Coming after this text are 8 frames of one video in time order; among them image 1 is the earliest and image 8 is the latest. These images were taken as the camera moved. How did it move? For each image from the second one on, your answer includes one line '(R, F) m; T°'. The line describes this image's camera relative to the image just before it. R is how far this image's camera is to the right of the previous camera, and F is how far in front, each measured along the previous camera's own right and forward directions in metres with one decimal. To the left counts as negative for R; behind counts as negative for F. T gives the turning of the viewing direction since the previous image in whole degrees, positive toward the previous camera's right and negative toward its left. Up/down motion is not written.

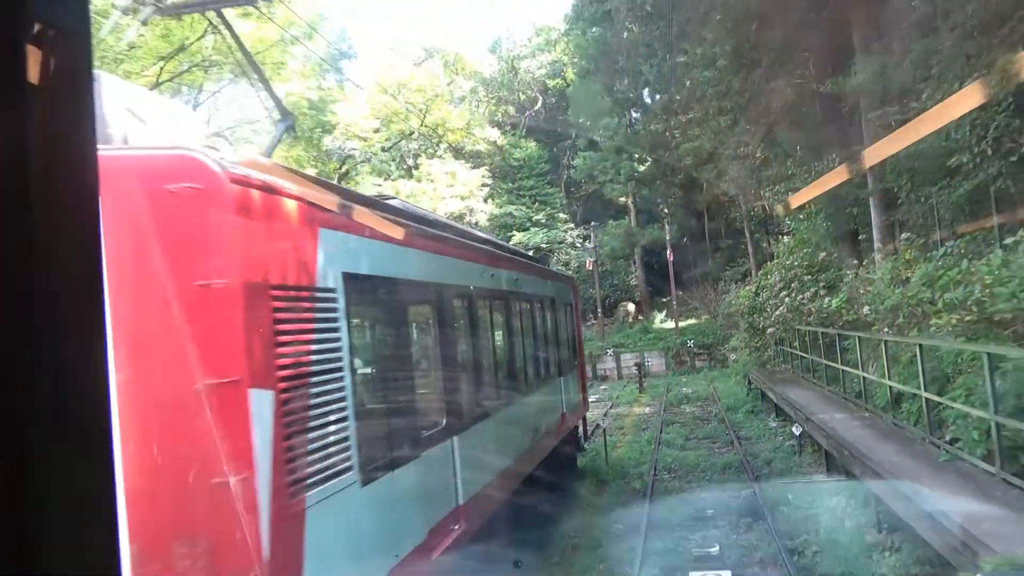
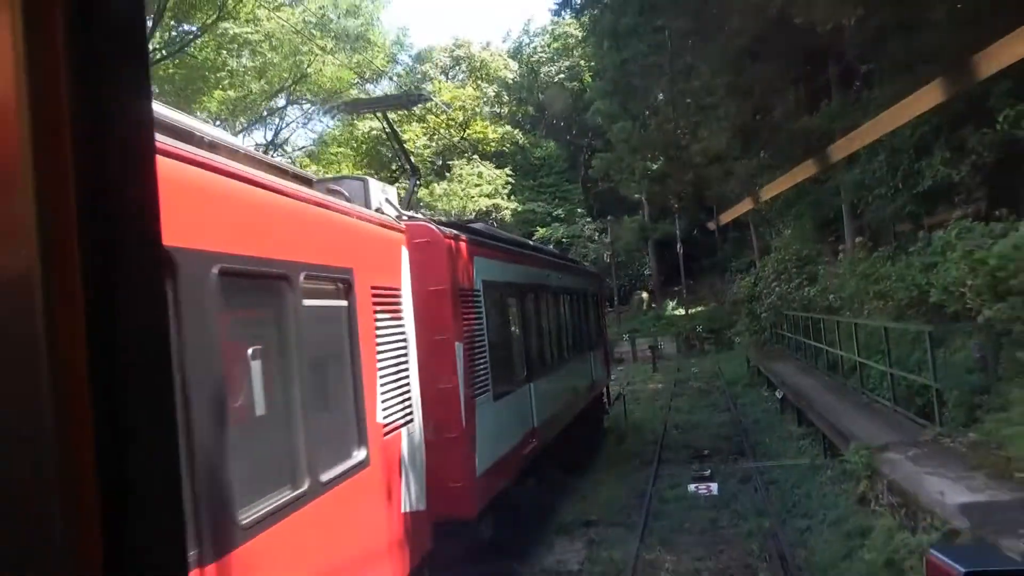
(-0.4, -3.0) m; -1°
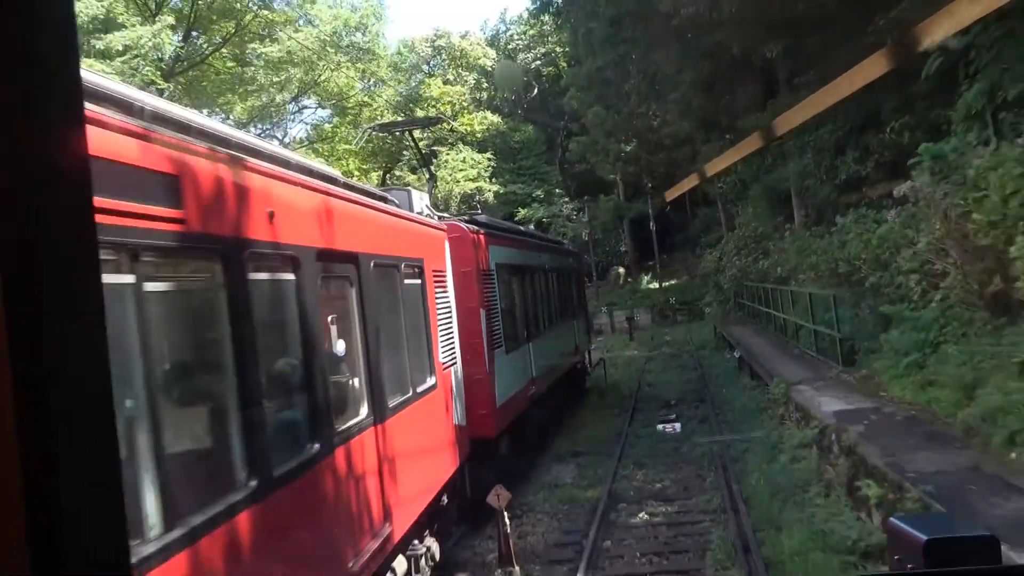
(-0.3, -2.2) m; +1°
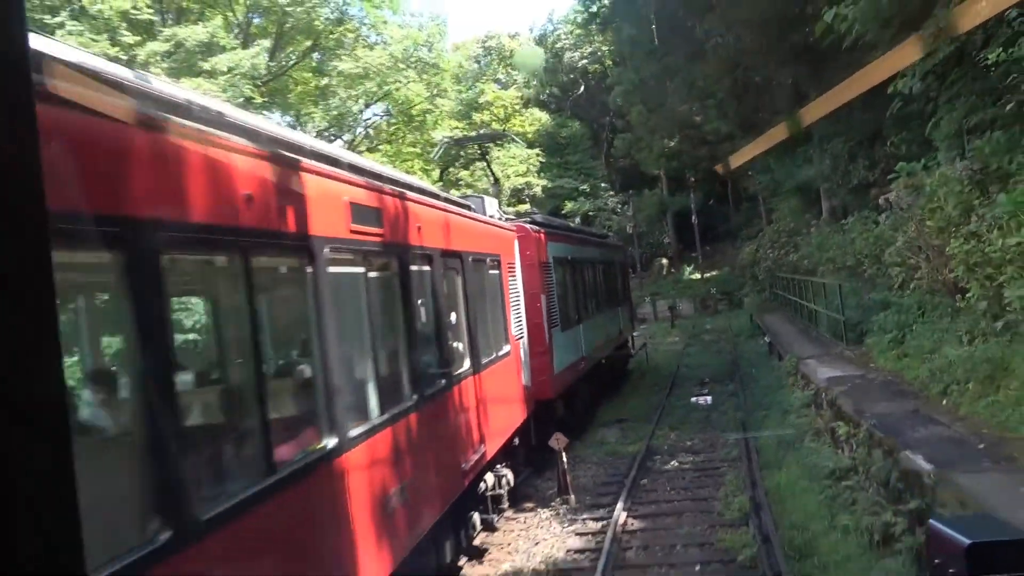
(-0.1, -1.9) m; -3°
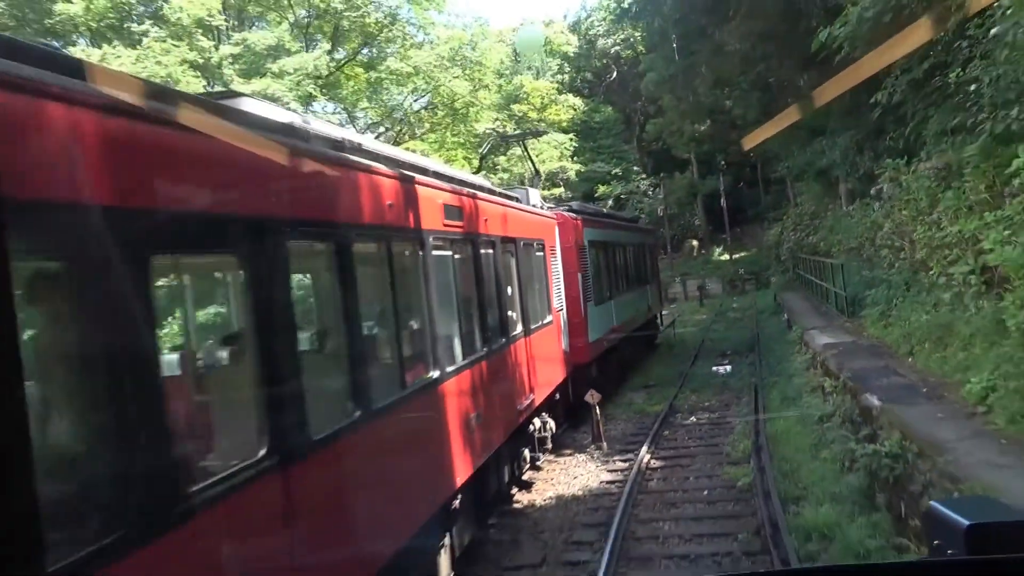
(-0.1, -1.6) m; -2°
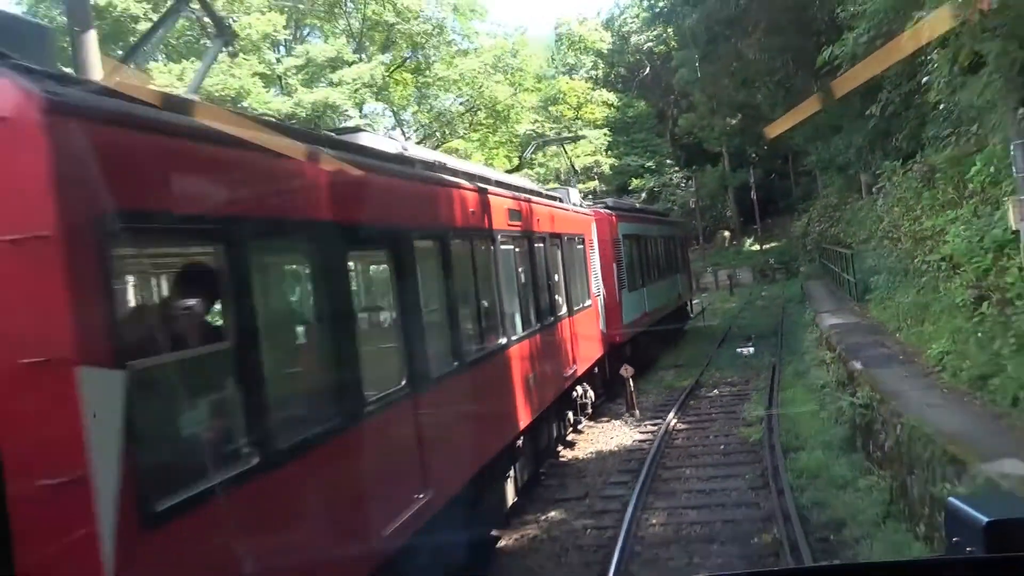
(-0.1, -1.6) m; -2°
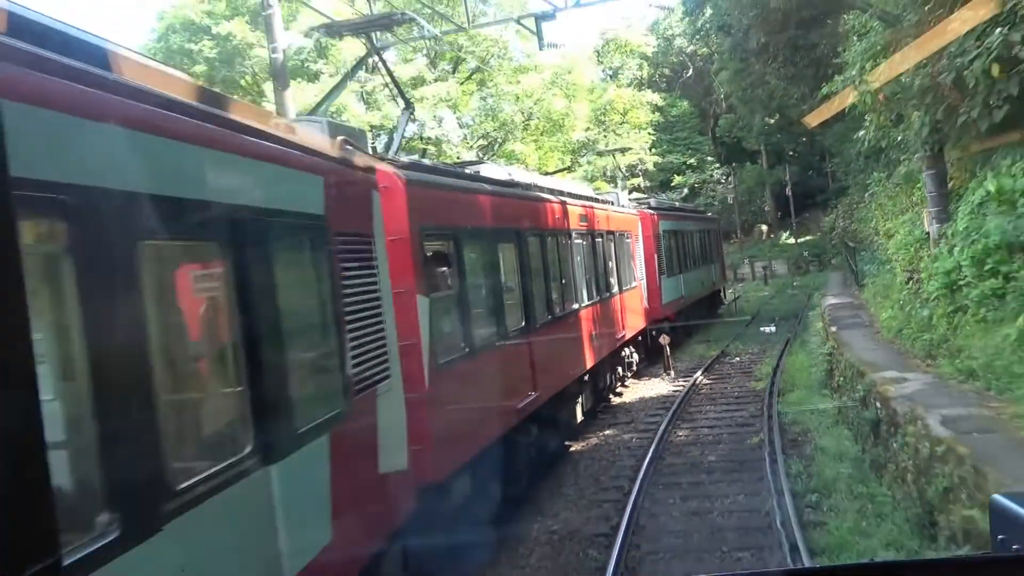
(-0.3, -3.1) m; -3°
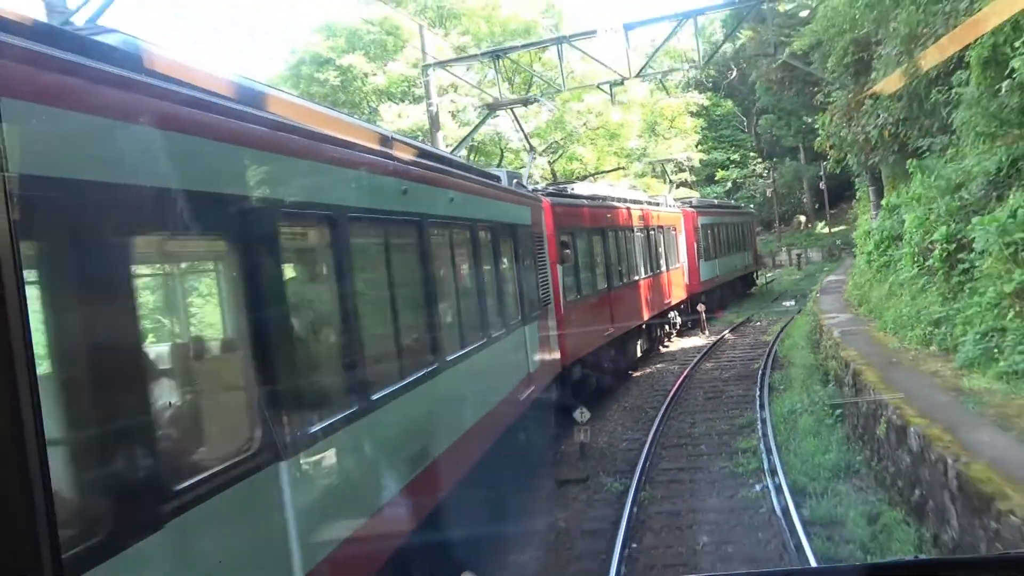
(-0.5, -4.9) m; -3°
